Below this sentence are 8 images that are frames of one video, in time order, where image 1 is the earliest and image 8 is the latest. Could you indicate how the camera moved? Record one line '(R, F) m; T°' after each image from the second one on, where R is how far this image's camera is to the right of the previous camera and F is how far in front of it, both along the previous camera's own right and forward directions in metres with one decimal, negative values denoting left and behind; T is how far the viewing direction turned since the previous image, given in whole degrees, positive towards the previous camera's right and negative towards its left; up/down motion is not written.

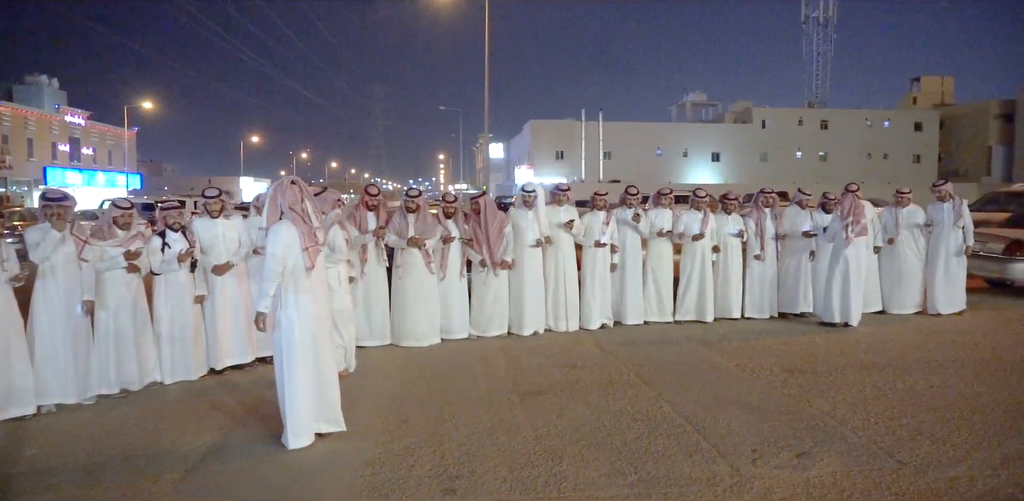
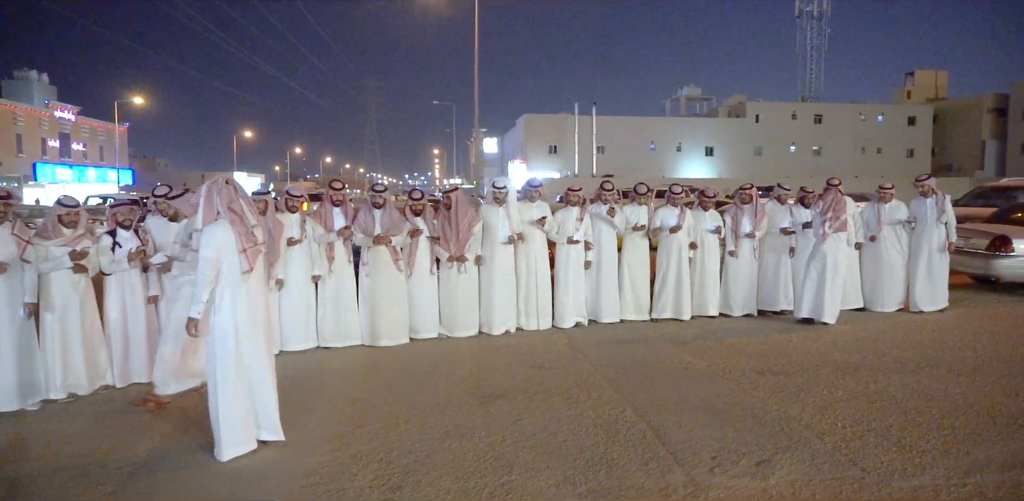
(+0.3, +0.2) m; 0°
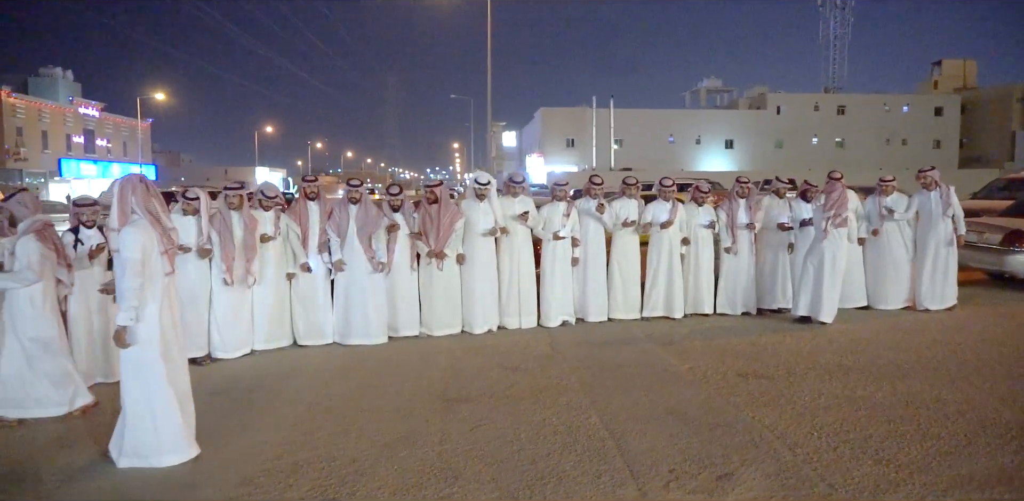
(+0.4, +0.2) m; -2°
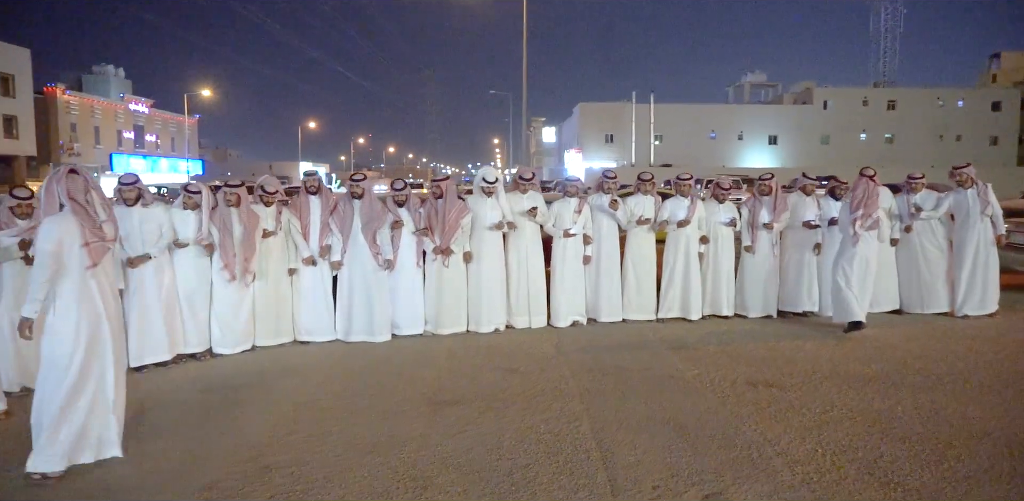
(+0.3, +0.2) m; -3°
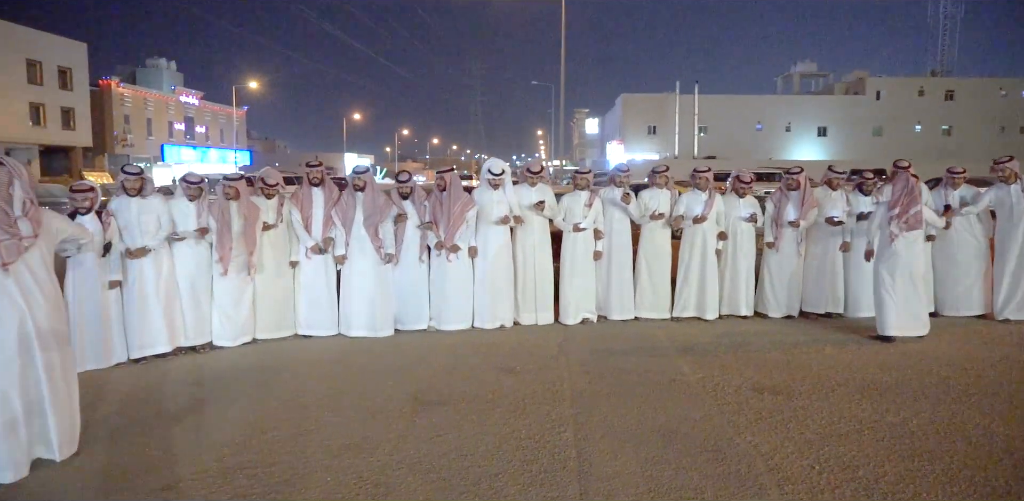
(+0.4, +0.2) m; -4°
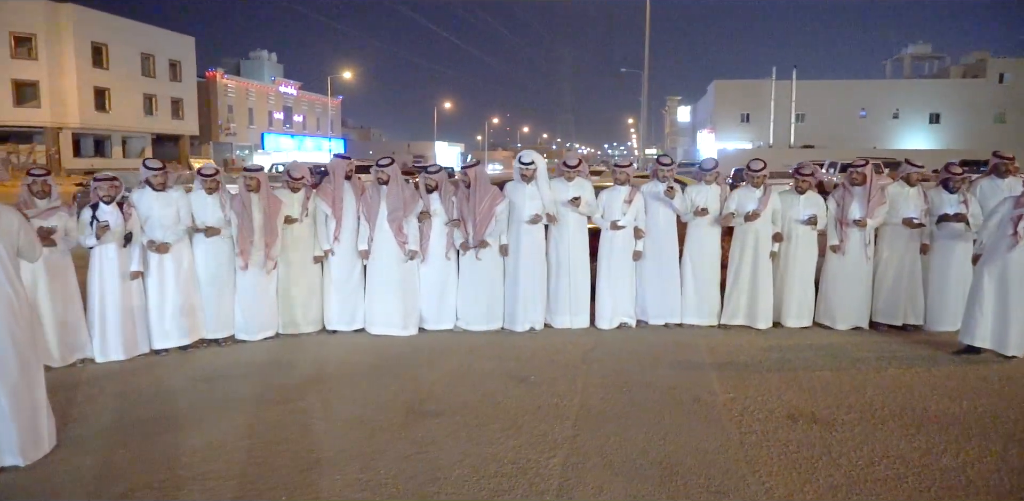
(+0.5, +0.4) m; -7°
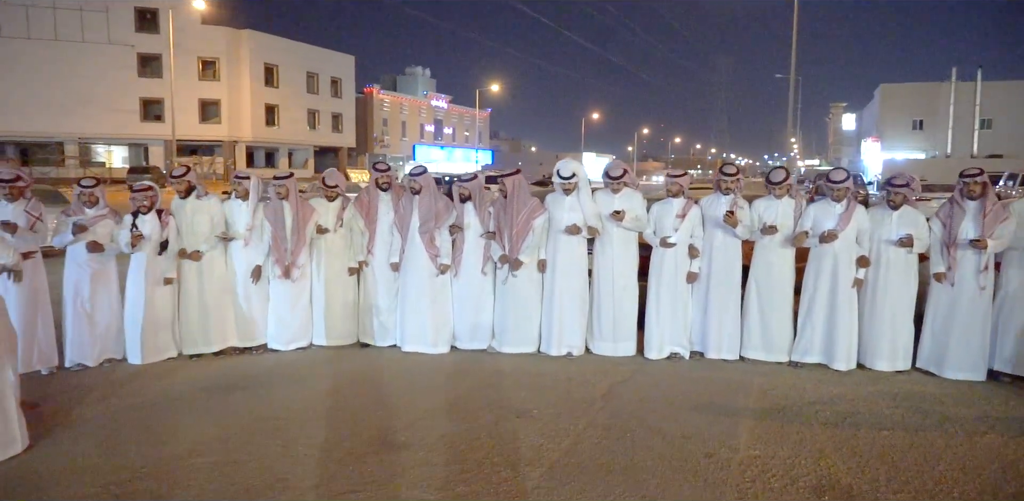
(+1.0, +0.6) m; -12°
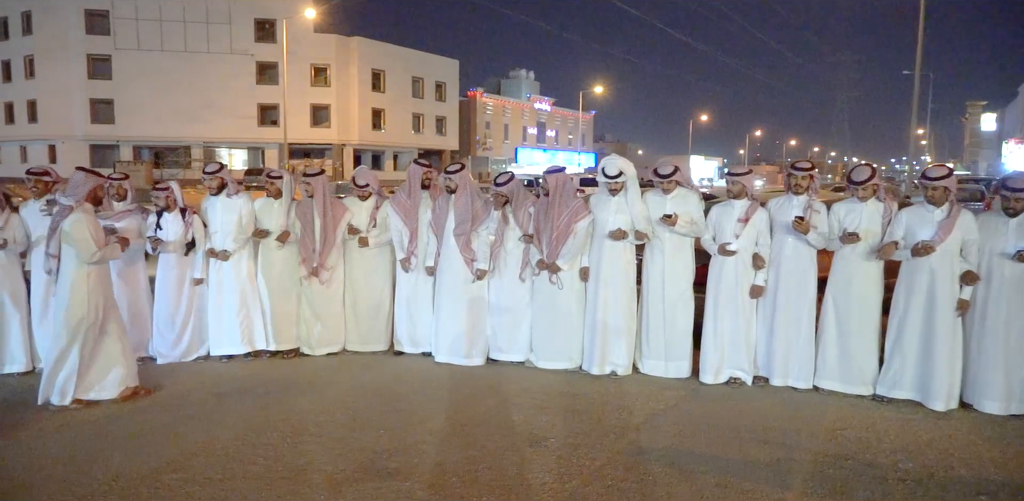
(+0.5, +0.6) m; -9°
